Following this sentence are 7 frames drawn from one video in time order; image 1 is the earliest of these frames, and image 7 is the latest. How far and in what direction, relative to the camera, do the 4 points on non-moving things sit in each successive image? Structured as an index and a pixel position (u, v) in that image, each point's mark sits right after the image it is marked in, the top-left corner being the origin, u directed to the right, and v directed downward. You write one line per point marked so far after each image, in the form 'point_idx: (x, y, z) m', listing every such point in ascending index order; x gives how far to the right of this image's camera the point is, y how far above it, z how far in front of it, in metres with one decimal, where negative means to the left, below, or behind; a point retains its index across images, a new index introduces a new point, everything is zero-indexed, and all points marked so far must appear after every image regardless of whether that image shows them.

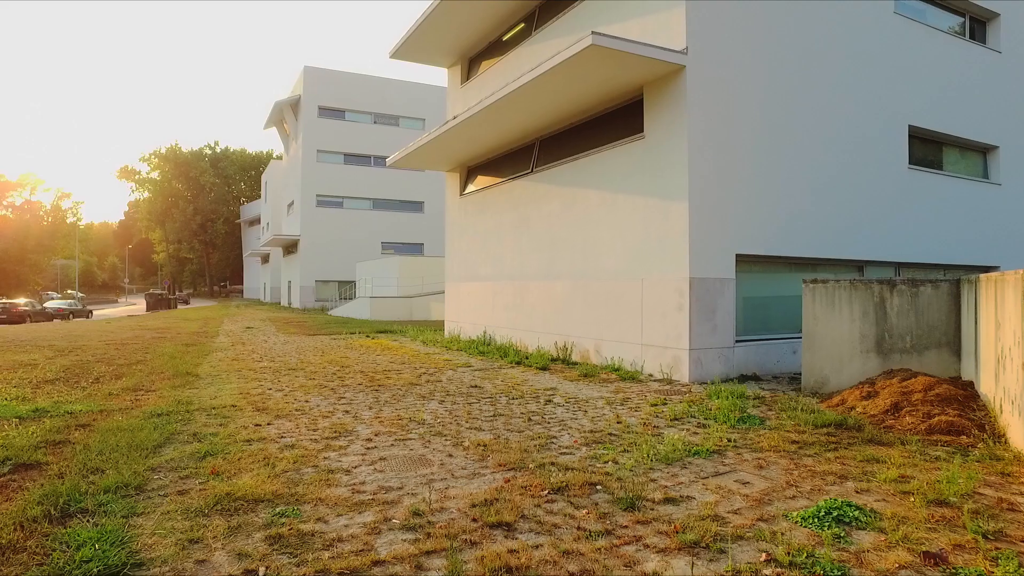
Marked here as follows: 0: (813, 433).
0: (+2.2, -1.1, +5.0) m
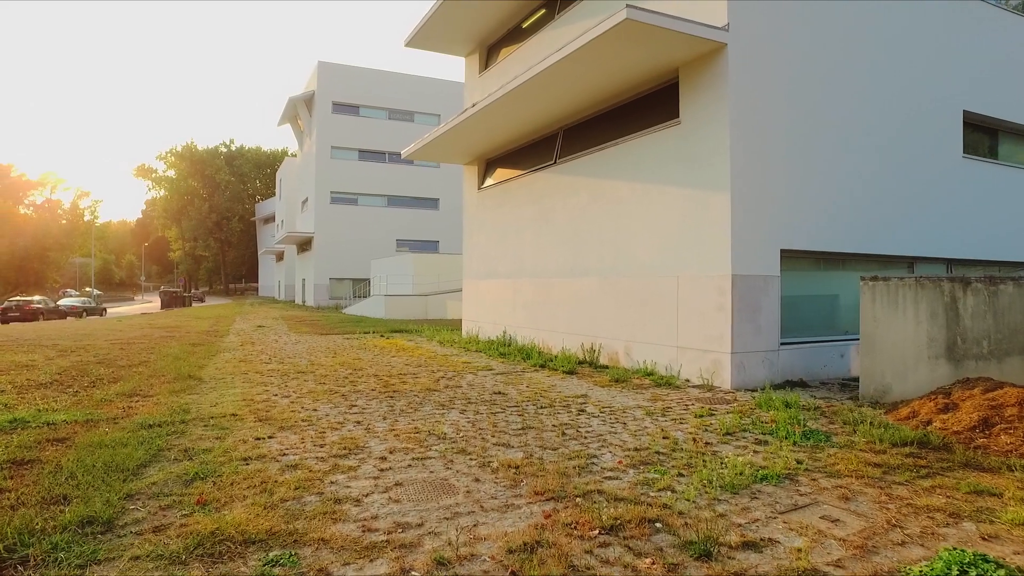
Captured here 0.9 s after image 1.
0: (+2.5, -1.1, +4.3) m
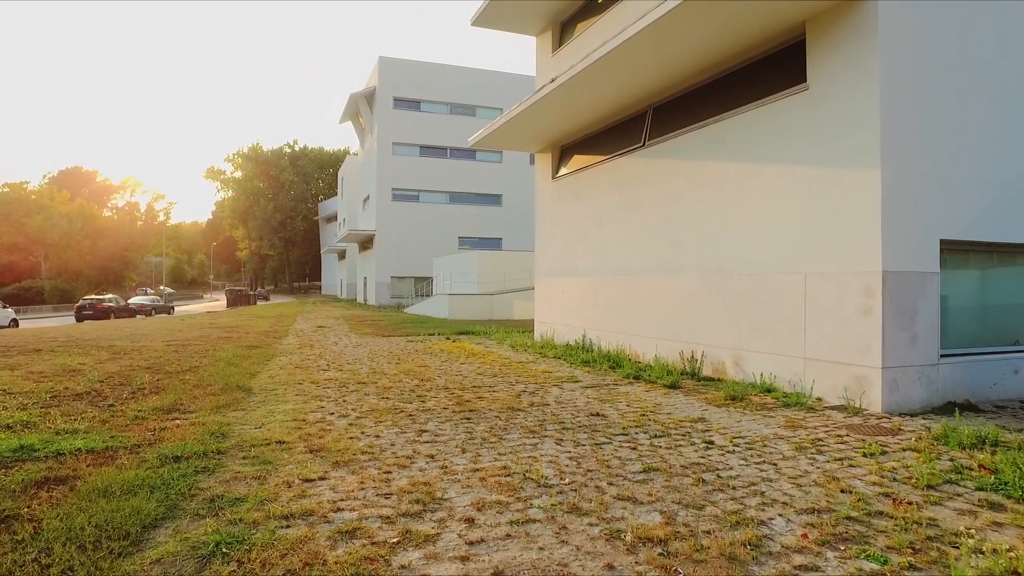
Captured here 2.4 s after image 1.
0: (+3.1, -1.1, +2.9) m
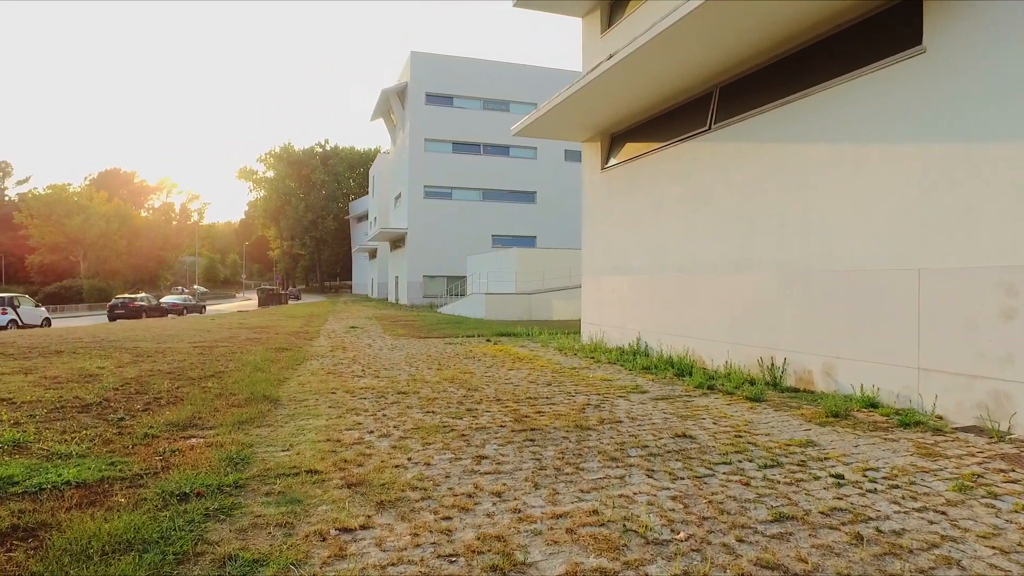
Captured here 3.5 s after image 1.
0: (+3.4, -1.0, +1.9) m
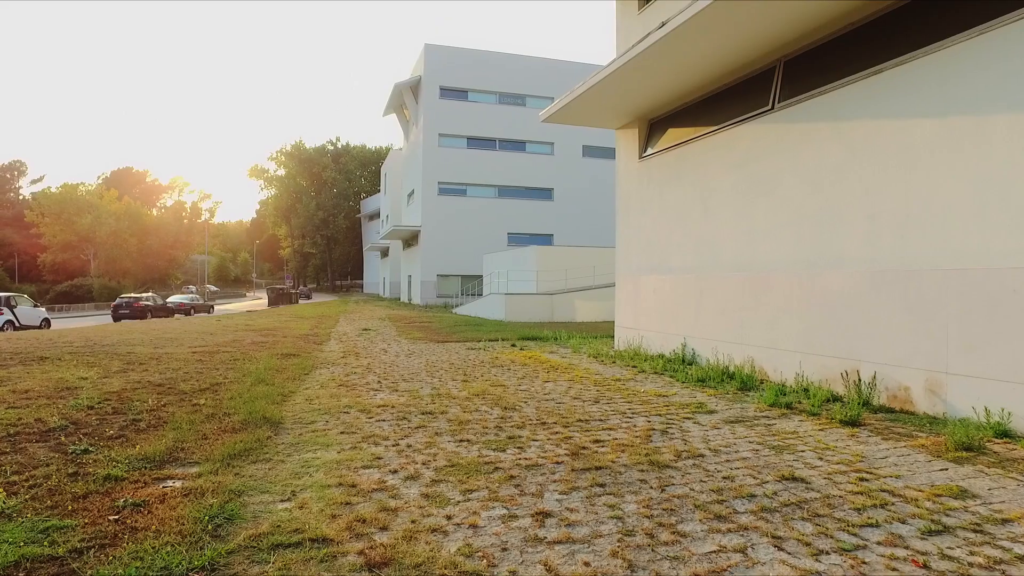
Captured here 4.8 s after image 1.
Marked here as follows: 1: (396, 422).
0: (+3.8, -1.1, +0.8) m
1: (-0.9, -1.0, +5.2) m
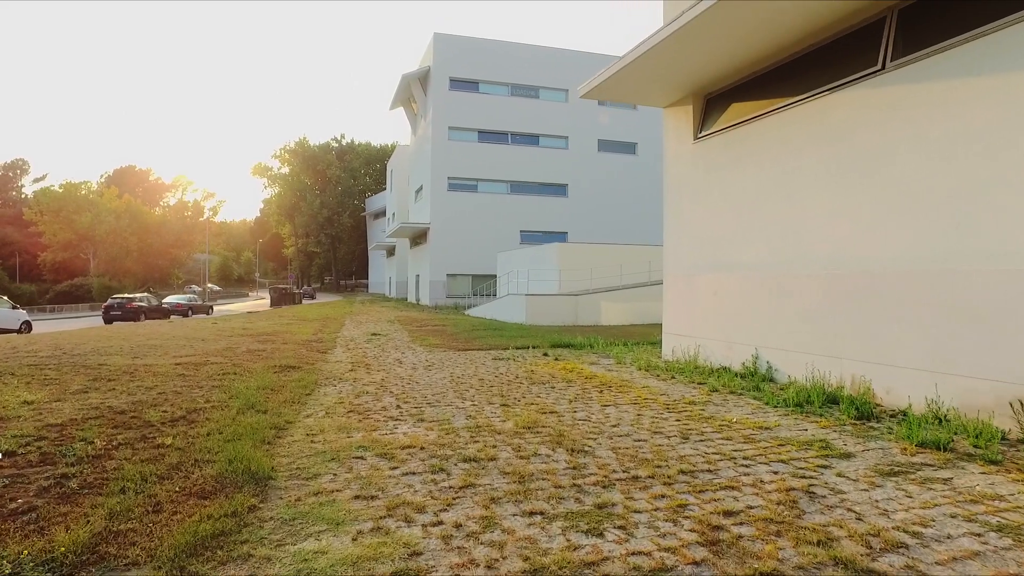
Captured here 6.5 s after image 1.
0: (+4.2, -1.1, -0.7) m
1: (-0.5, -1.1, +3.8) m
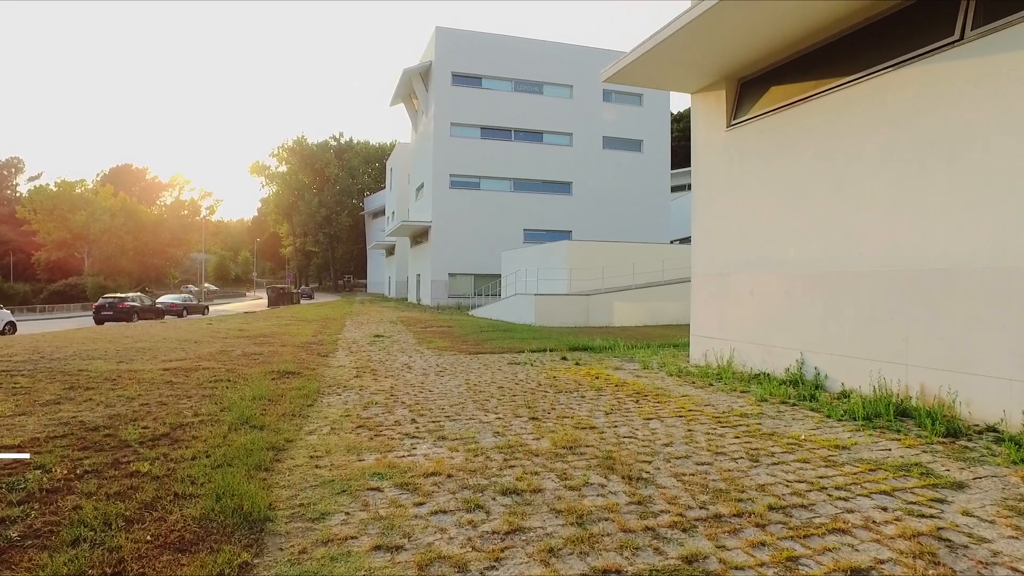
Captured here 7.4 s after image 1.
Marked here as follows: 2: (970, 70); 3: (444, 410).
0: (+4.4, -1.1, -1.4) m
1: (-0.2, -1.0, +3.0) m
2: (+3.7, +1.8, +5.6) m
3: (-0.6, -1.0, +5.6) m
